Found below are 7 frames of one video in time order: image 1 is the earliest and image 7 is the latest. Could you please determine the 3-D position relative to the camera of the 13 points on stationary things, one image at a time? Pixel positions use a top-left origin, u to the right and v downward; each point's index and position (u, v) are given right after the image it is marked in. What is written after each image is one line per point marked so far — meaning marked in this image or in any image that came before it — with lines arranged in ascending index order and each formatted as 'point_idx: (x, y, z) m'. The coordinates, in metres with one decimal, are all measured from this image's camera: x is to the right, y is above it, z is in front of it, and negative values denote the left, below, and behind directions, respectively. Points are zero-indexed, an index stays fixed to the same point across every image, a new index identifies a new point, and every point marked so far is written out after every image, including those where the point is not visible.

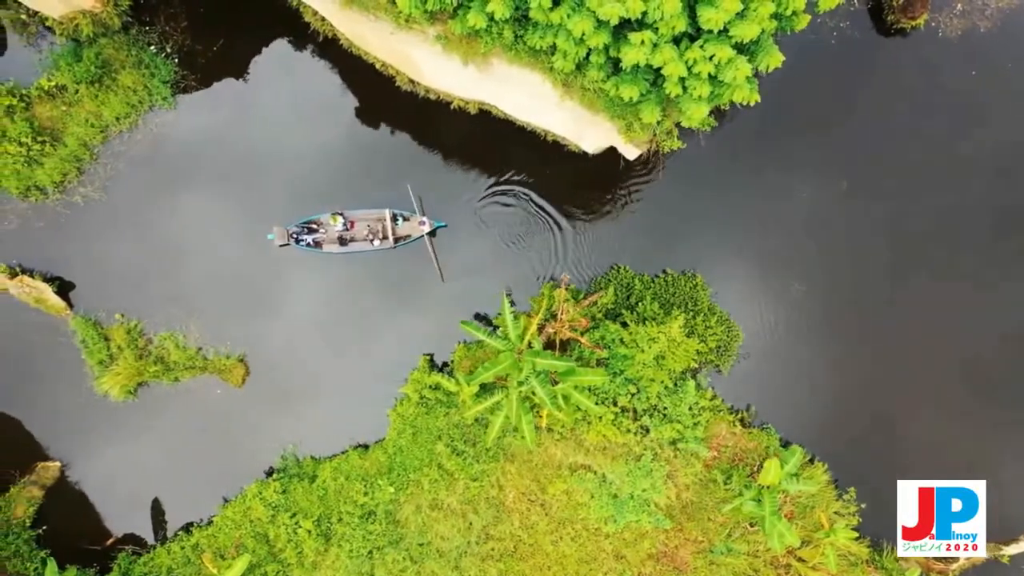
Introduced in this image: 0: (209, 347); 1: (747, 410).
0: (-5.4, -1.1, +11.0) m
1: (+4.1, -2.1, +10.8) m
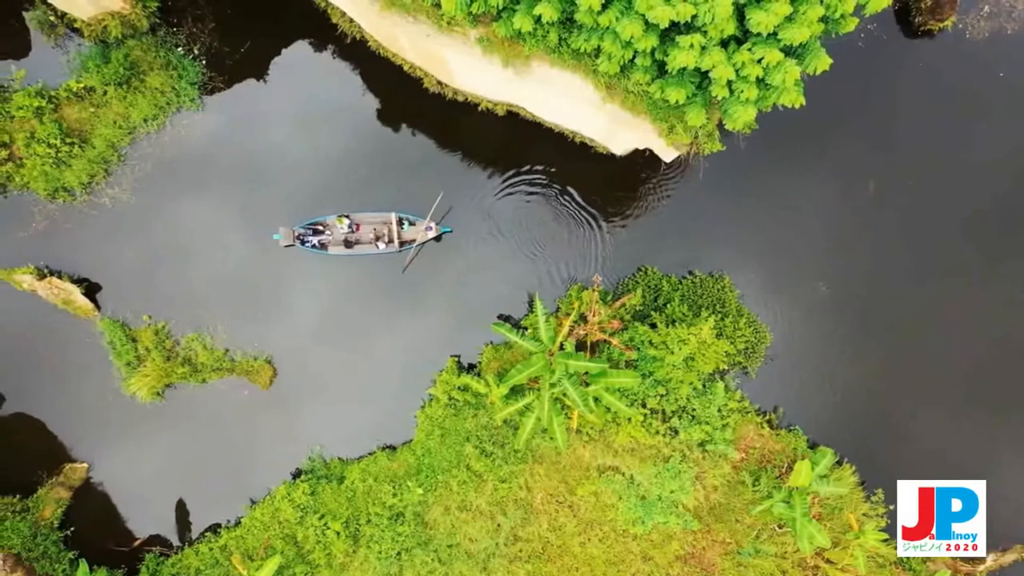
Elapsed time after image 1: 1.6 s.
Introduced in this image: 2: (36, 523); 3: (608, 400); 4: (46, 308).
0: (-4.9, -1.1, +11.0) m
1: (+4.6, -2.2, +10.8) m
2: (-8.0, -3.9, +10.3) m
3: (+1.5, -1.7, +9.5) m
4: (-8.2, -0.3, +10.8) m
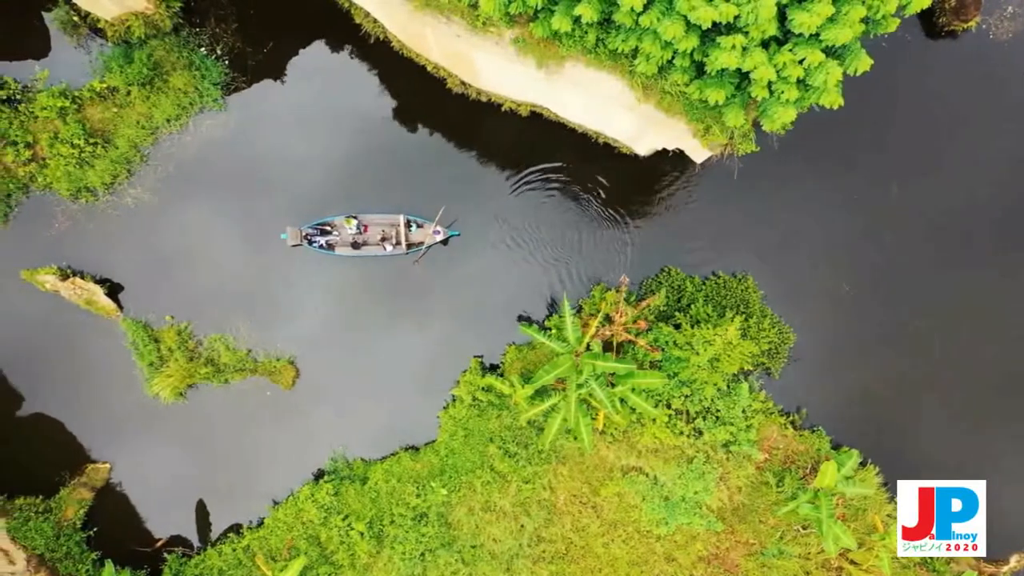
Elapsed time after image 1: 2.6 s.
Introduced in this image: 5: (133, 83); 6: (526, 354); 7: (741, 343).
0: (-4.5, -1.1, +11.0) m
1: (+5.0, -2.2, +10.8) m
2: (-7.6, -3.9, +10.3) m
3: (+1.9, -1.7, +9.5) m
4: (-7.8, -0.4, +10.8) m
5: (-6.4, +3.4, +10.3) m
6: (+0.3, -1.2, +10.7) m
7: (+3.8, -0.9, +10.1) m
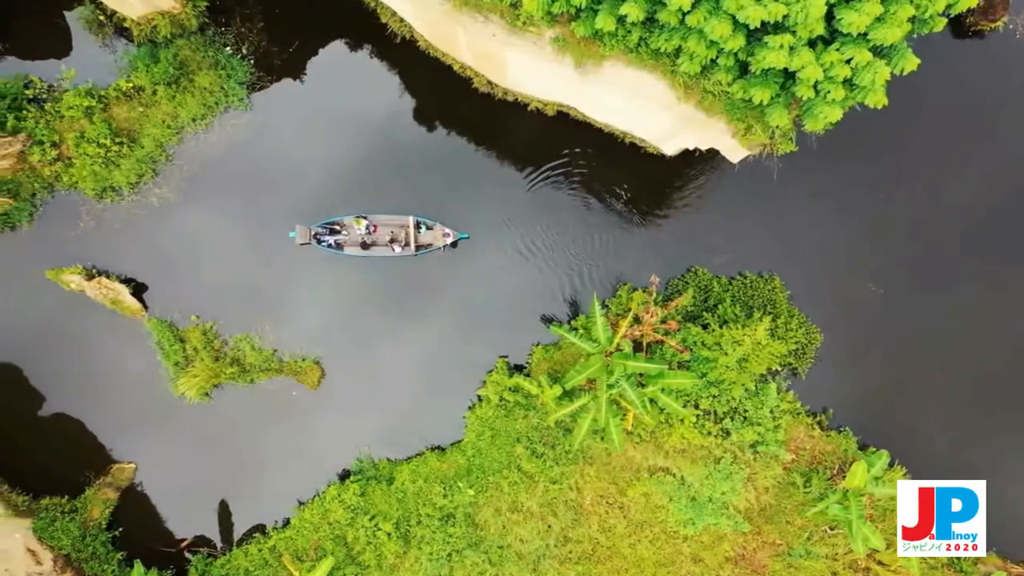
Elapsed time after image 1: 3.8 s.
0: (-4.1, -1.1, +10.9) m
1: (+5.5, -2.2, +10.8) m
2: (-7.2, -3.9, +10.3) m
3: (+2.3, -1.7, +9.4) m
4: (-7.4, -0.3, +10.8) m
5: (-5.9, +3.4, +10.3) m
6: (+0.7, -1.2, +10.7) m
7: (+4.3, -0.9, +10.1) m
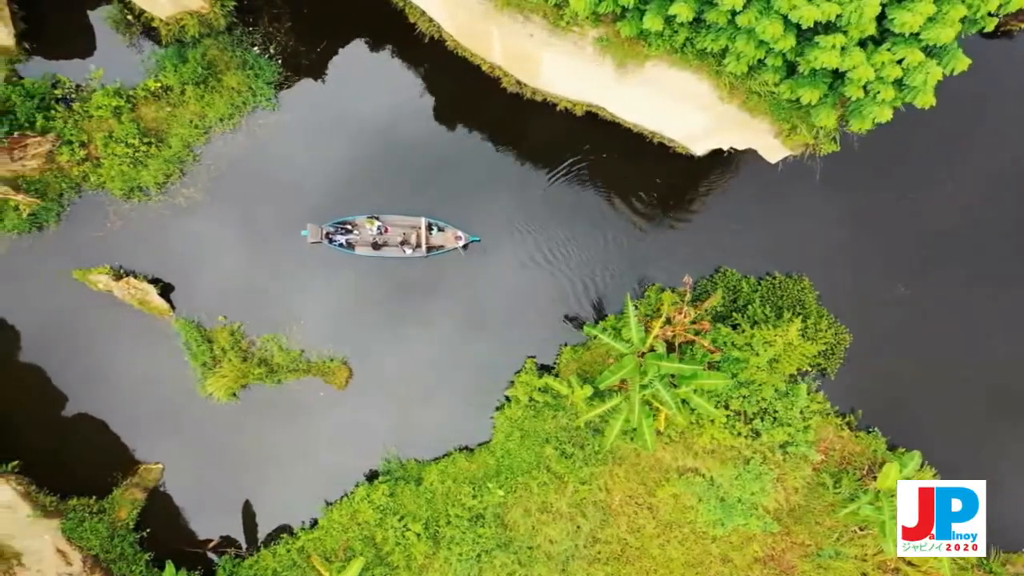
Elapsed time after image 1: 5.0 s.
0: (-3.6, -1.1, +10.9) m
1: (+5.9, -2.2, +10.7) m
2: (-6.7, -3.9, +10.3) m
3: (+2.8, -1.7, +9.4) m
4: (-6.9, -0.4, +10.8) m
5: (-5.4, +3.4, +10.3) m
6: (+1.2, -1.2, +10.7) m
7: (+4.7, -0.9, +10.1) m
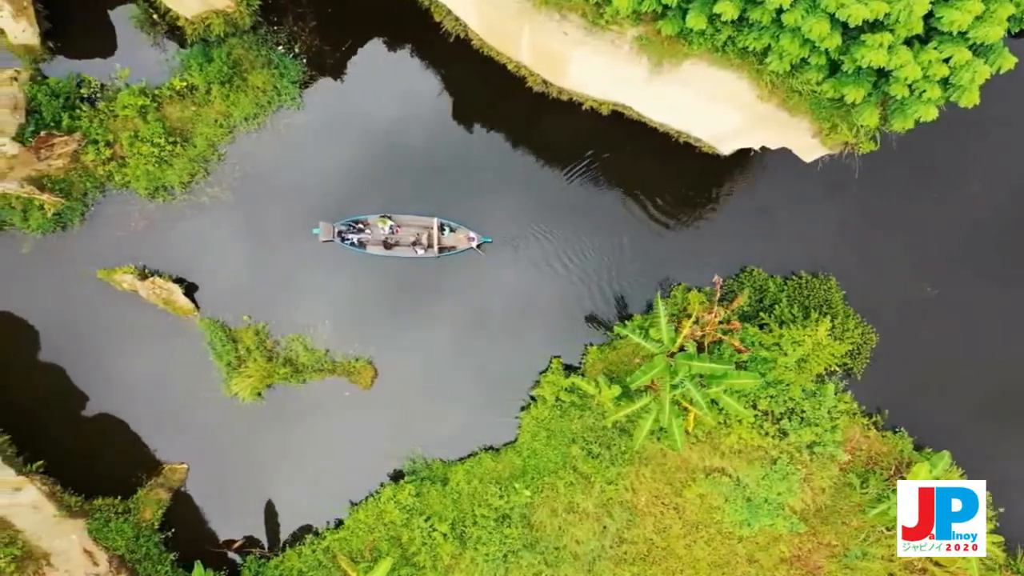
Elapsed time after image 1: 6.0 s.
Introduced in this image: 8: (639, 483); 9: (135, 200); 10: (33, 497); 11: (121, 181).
0: (-3.1, -1.1, +10.9) m
1: (+6.4, -2.2, +10.7) m
2: (-6.2, -3.9, +10.2) m
3: (+3.3, -1.7, +9.4) m
4: (-6.4, -0.3, +10.8) m
5: (-5.0, +3.4, +10.3) m
6: (+1.6, -1.2, +10.7) m
7: (+5.2, -0.9, +10.1) m
8: (+2.1, -3.2, +10.2) m
9: (-6.5, +1.5, +10.5) m
10: (-7.7, -3.4, +9.9) m
11: (-6.5, +1.8, +10.3) m
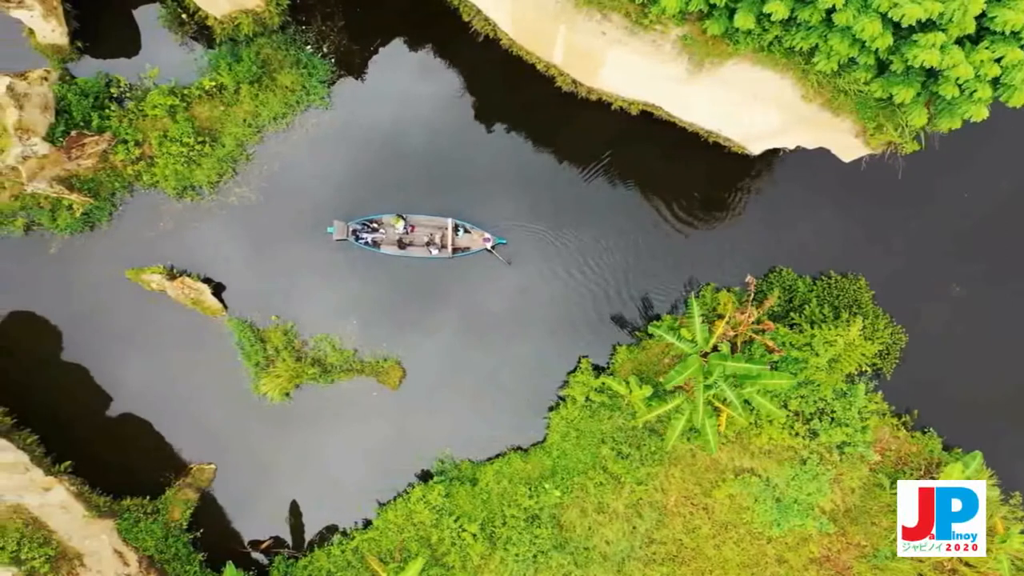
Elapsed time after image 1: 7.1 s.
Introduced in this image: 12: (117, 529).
0: (-2.6, -1.1, +10.9) m
1: (+6.9, -2.2, +10.7) m
2: (-5.8, -3.9, +10.2) m
3: (+3.7, -1.7, +9.4) m
4: (-6.0, -0.3, +10.7) m
5: (-4.5, +3.5, +10.2) m
6: (+2.1, -1.2, +10.7) m
7: (+5.7, -0.9, +10.1) m
8: (+2.6, -3.2, +10.2) m
9: (-6.0, +1.5, +10.5) m
10: (-7.2, -3.4, +9.9) m
11: (-6.0, +1.8, +10.2) m
12: (-6.4, -3.9, +9.9) m
